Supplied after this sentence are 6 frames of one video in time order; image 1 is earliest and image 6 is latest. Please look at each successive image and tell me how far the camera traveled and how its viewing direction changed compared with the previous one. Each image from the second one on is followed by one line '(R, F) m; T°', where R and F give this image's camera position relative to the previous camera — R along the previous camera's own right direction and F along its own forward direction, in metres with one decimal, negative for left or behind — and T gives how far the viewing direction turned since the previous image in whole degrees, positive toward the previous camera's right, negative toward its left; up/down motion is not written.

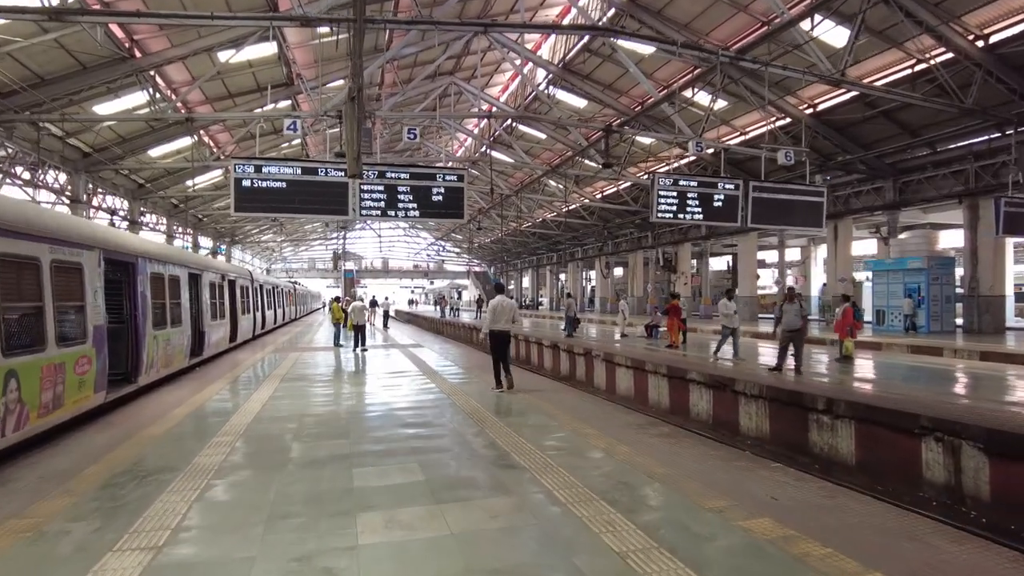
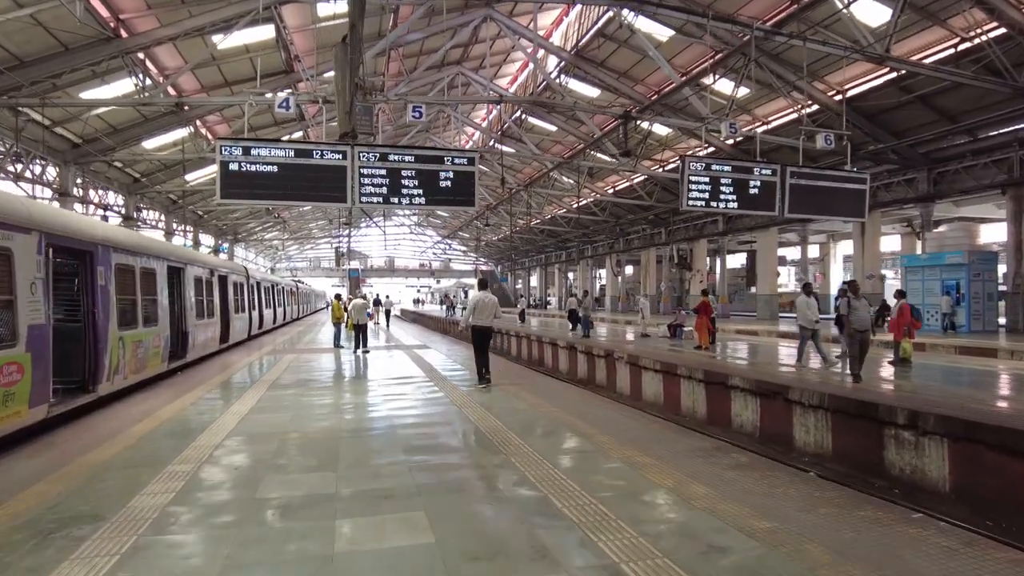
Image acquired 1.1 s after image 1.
(-0.2, +1.1) m; -1°
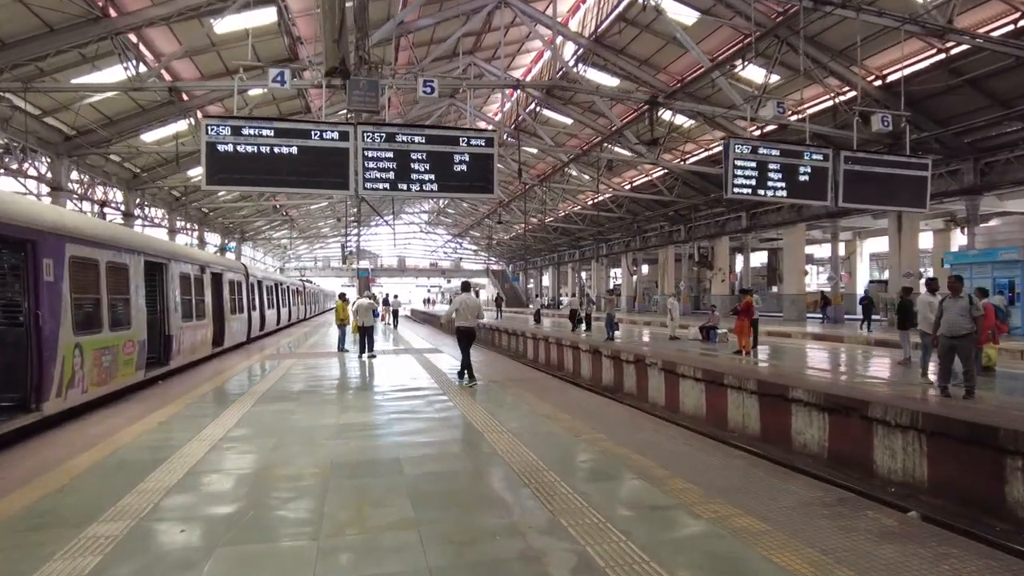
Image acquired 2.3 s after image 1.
(-0.2, +1.2) m; -1°
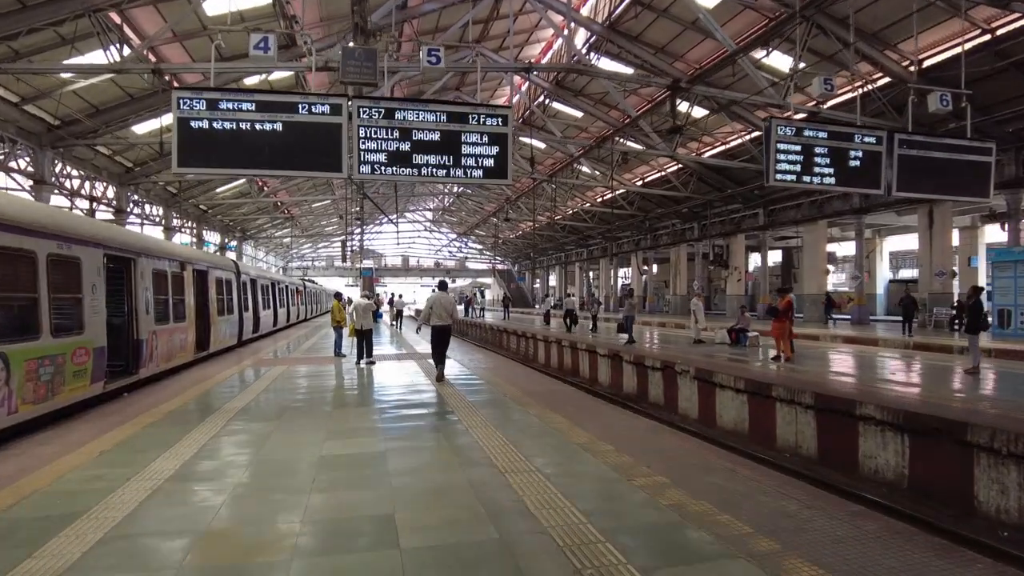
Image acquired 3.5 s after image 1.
(-0.2, +1.1) m; 0°
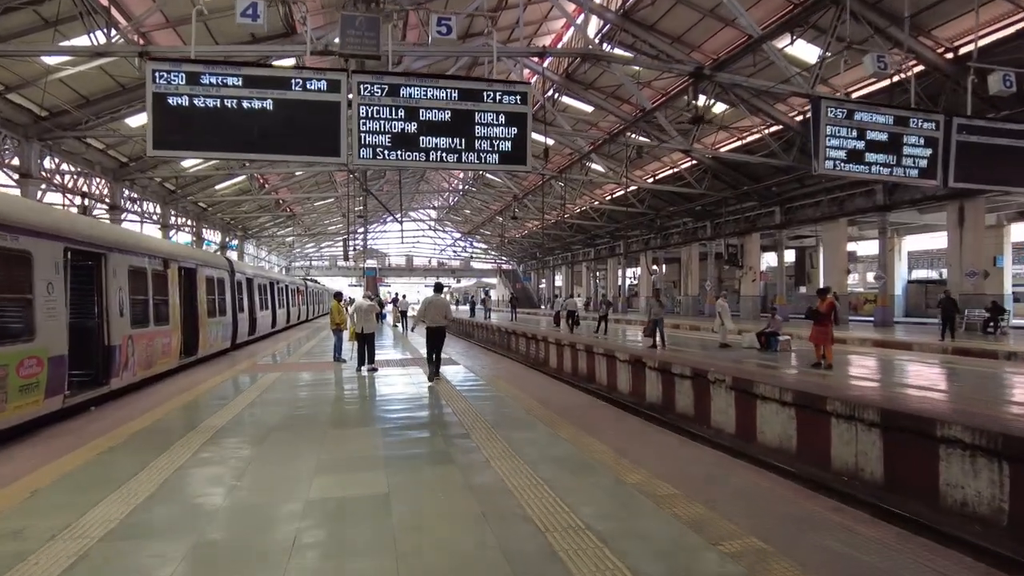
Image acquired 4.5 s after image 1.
(-0.2, +0.9) m; 0°
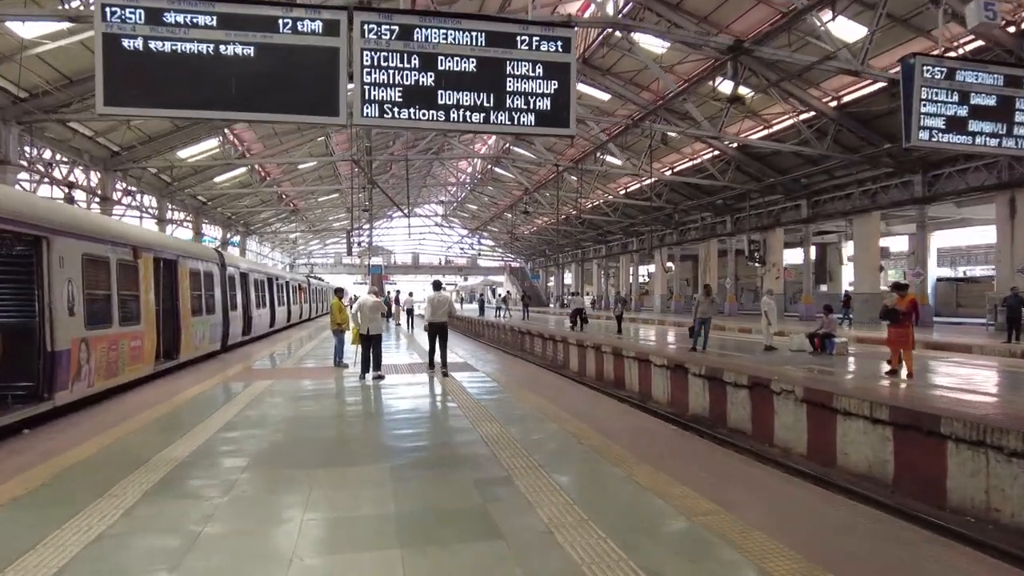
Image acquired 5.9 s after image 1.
(-0.3, +1.3) m; 0°
